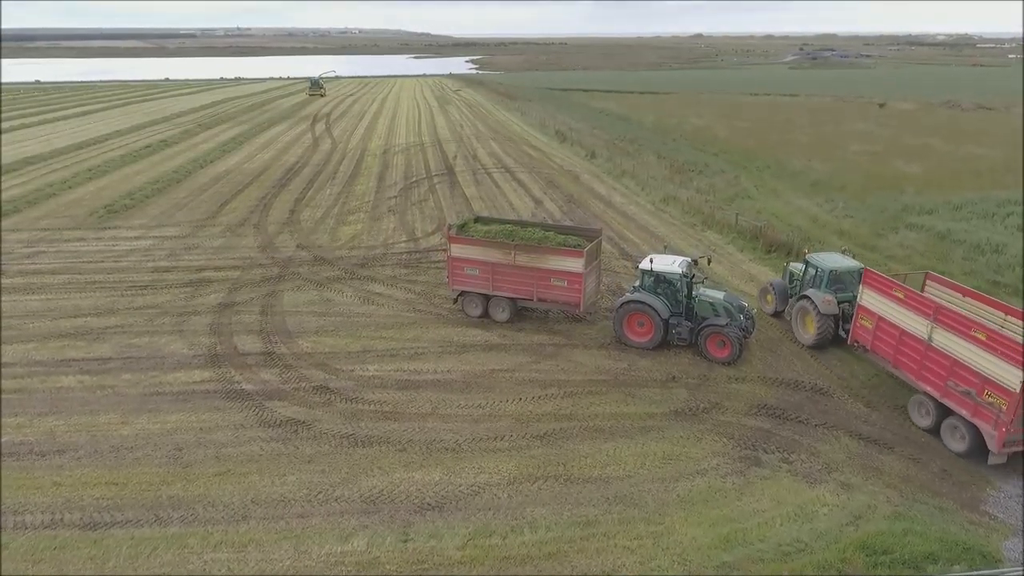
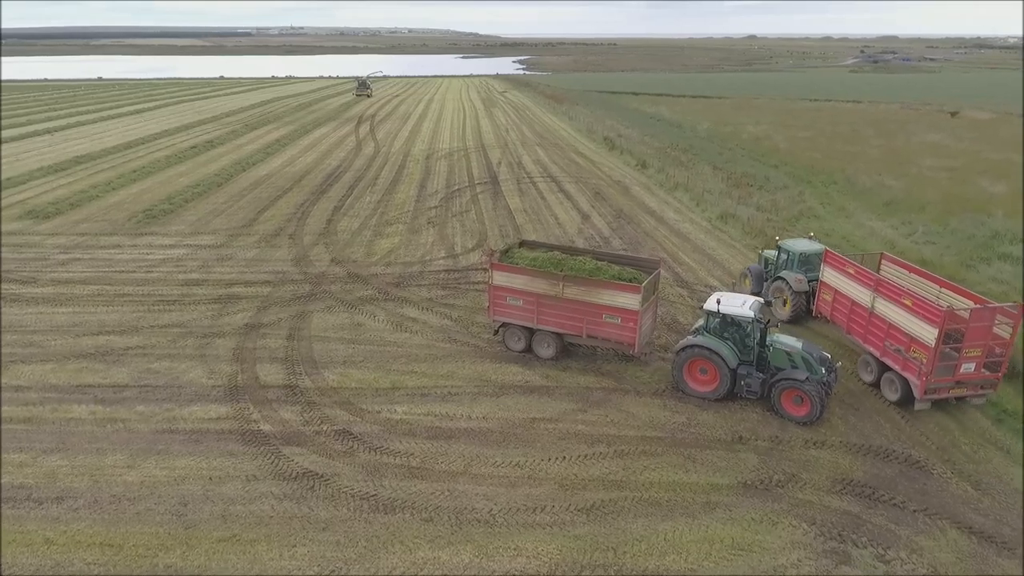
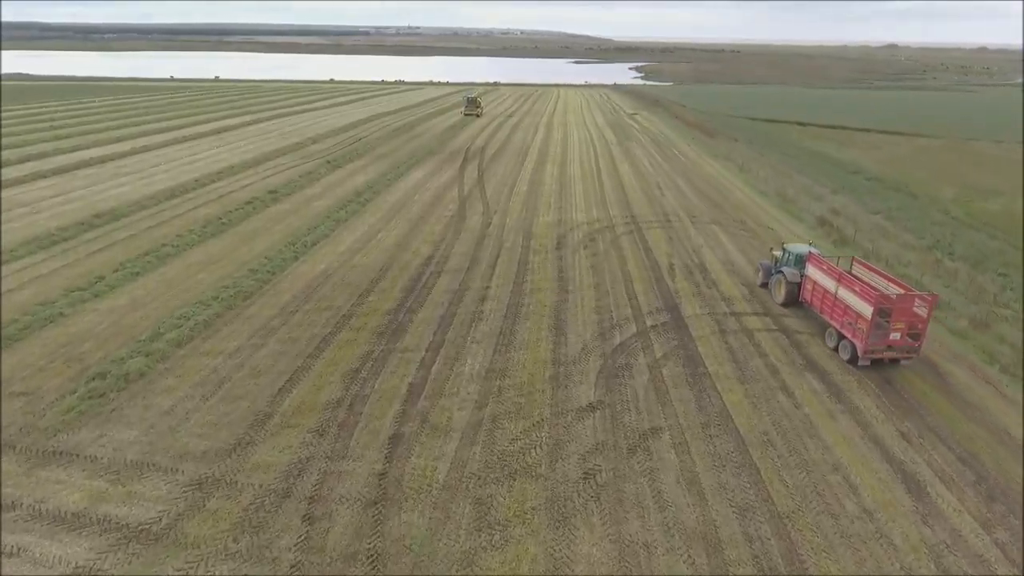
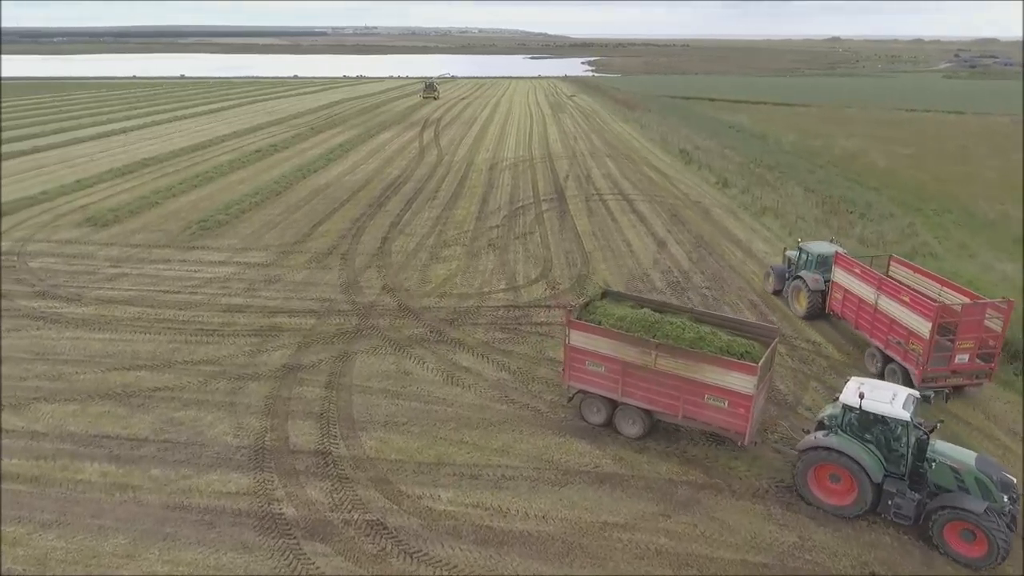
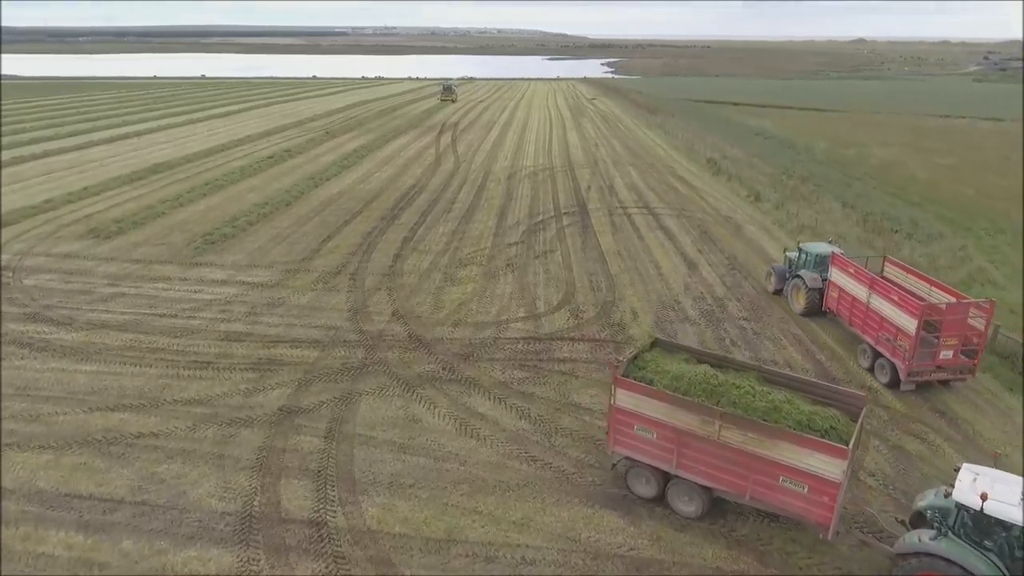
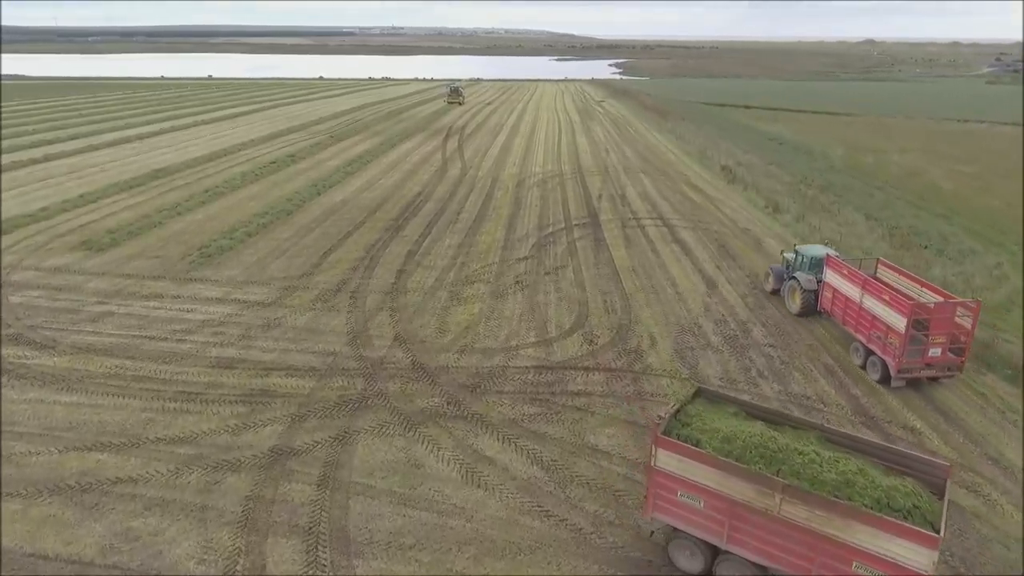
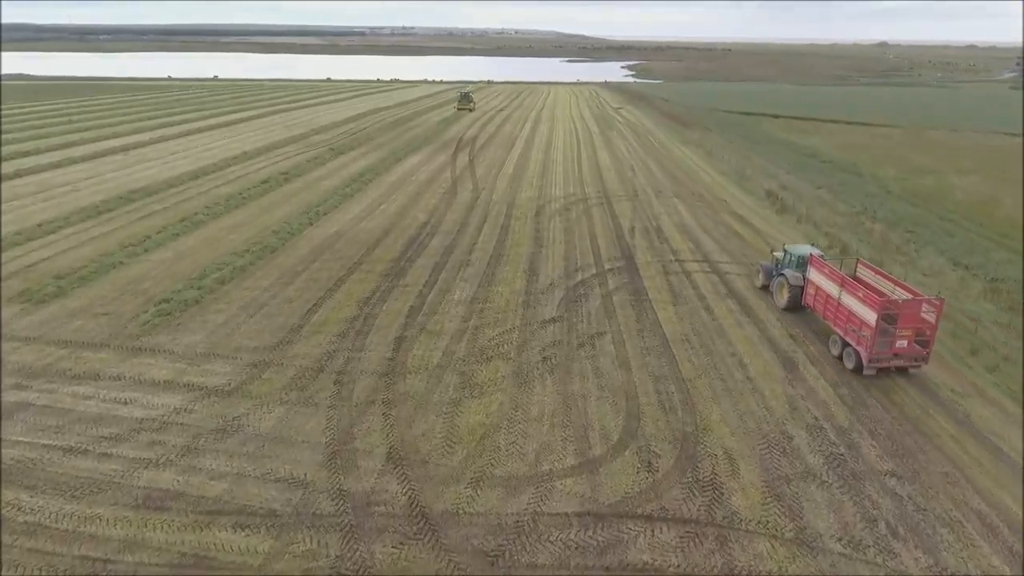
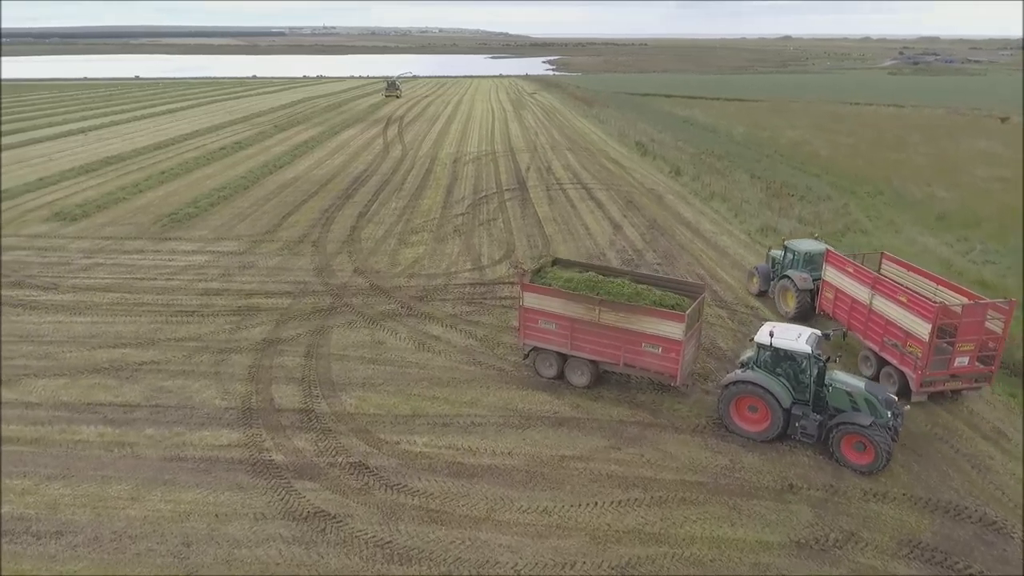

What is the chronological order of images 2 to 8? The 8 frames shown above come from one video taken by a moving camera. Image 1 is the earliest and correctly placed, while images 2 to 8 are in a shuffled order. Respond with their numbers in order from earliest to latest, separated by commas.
2, 8, 4, 5, 6, 7, 3
